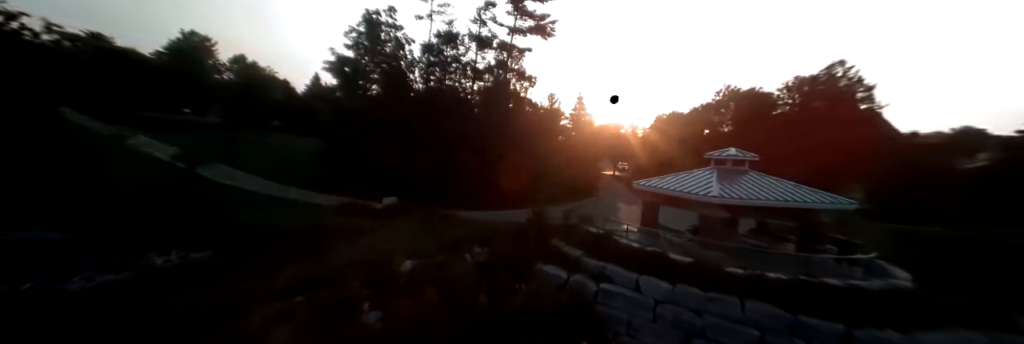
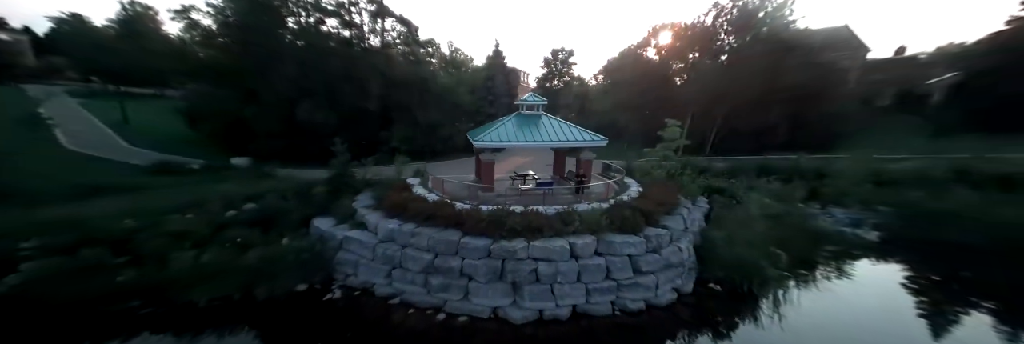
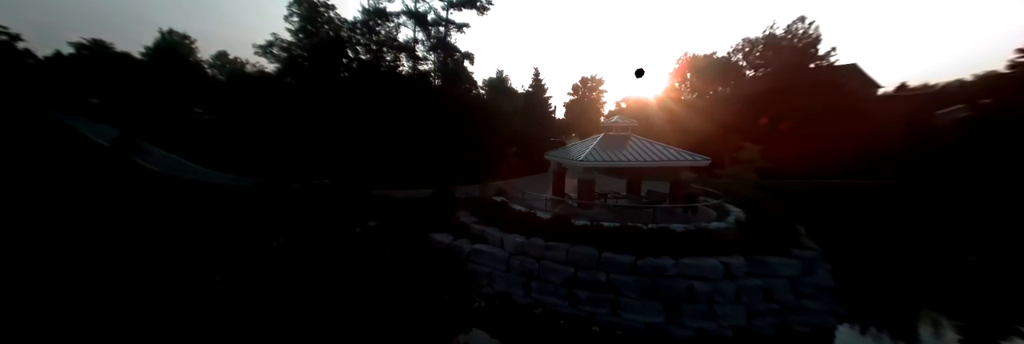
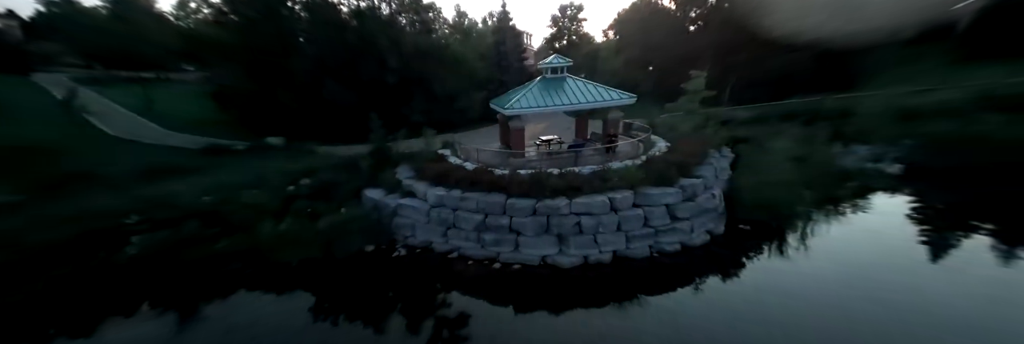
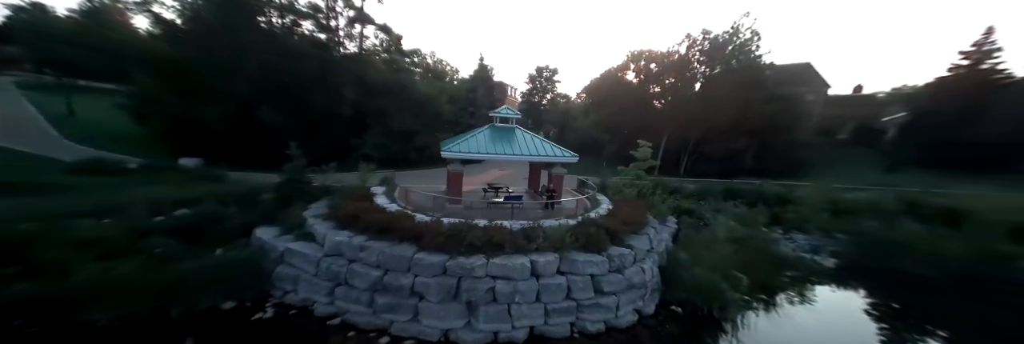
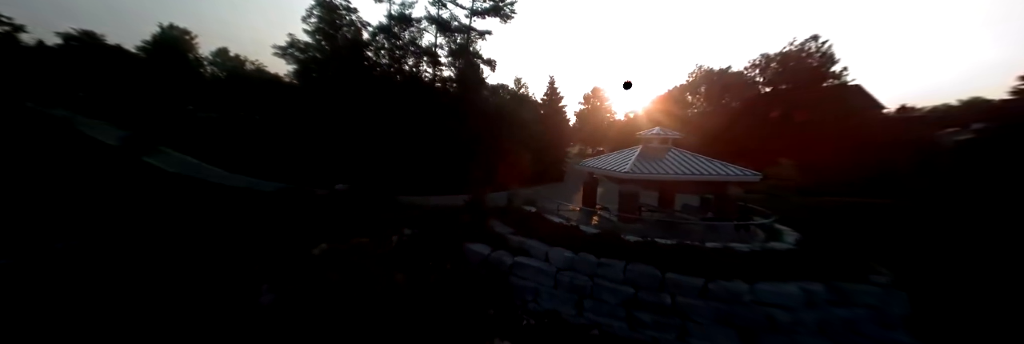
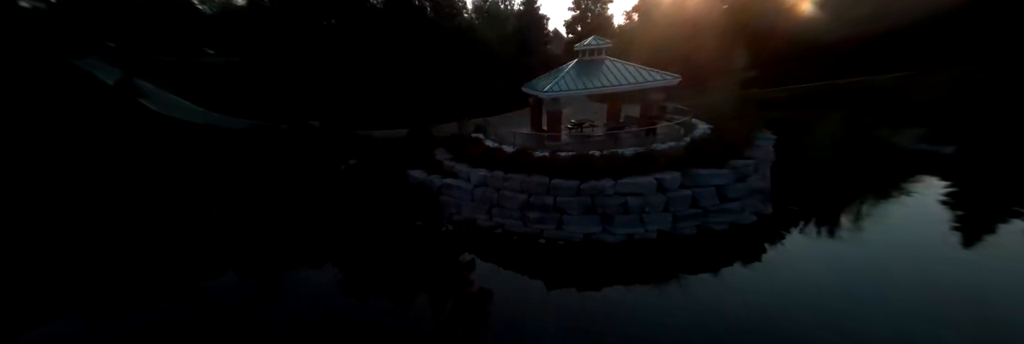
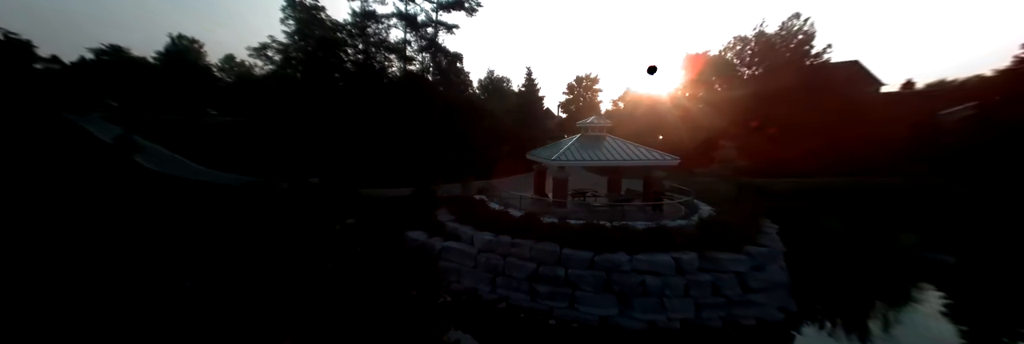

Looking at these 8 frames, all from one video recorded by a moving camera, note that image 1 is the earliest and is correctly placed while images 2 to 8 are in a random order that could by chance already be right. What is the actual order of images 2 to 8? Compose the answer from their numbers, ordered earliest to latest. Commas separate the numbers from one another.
6, 3, 8, 7, 4, 2, 5
